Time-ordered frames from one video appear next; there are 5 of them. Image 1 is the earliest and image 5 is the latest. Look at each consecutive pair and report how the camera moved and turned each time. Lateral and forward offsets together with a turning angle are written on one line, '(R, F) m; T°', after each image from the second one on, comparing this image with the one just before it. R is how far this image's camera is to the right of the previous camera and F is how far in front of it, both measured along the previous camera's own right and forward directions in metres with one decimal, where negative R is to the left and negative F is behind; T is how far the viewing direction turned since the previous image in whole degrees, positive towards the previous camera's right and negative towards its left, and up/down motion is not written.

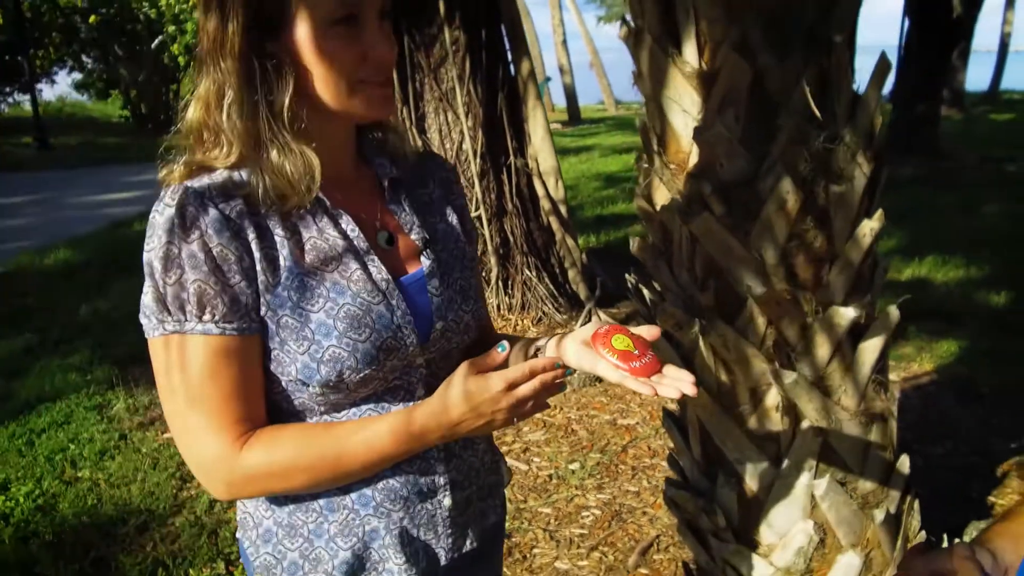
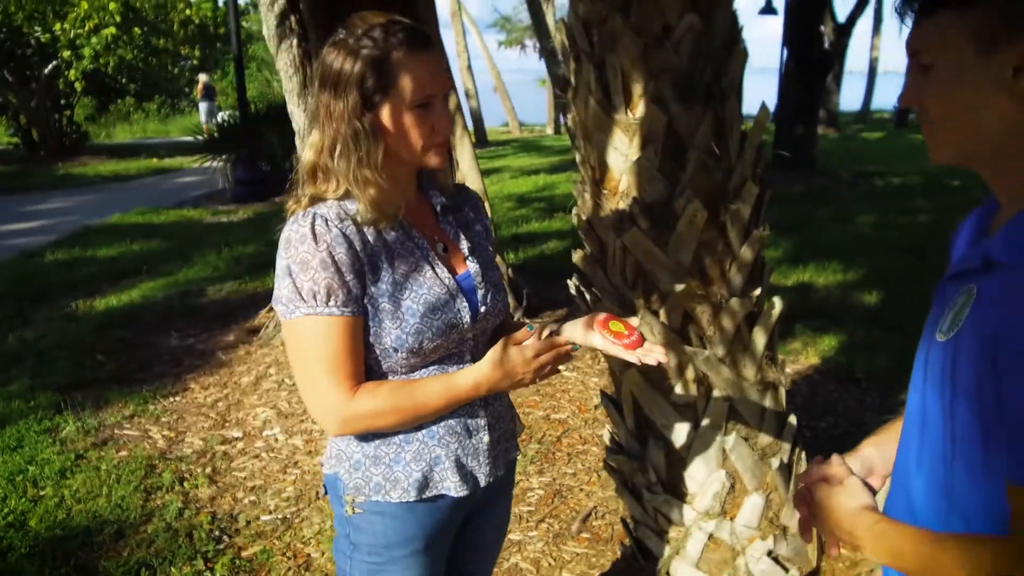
(-0.2, -0.5) m; +7°
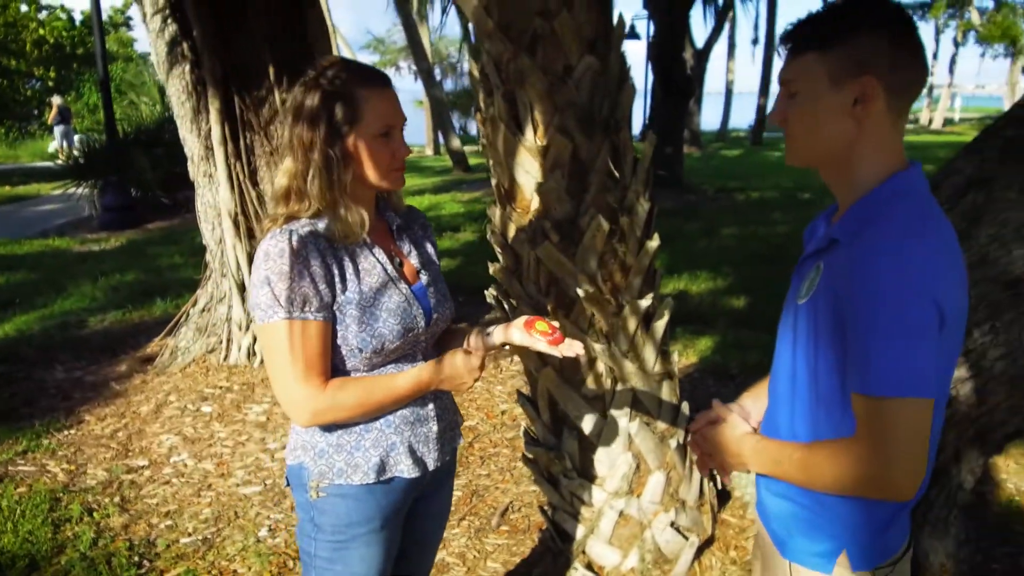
(-0.2, -0.3) m; +9°
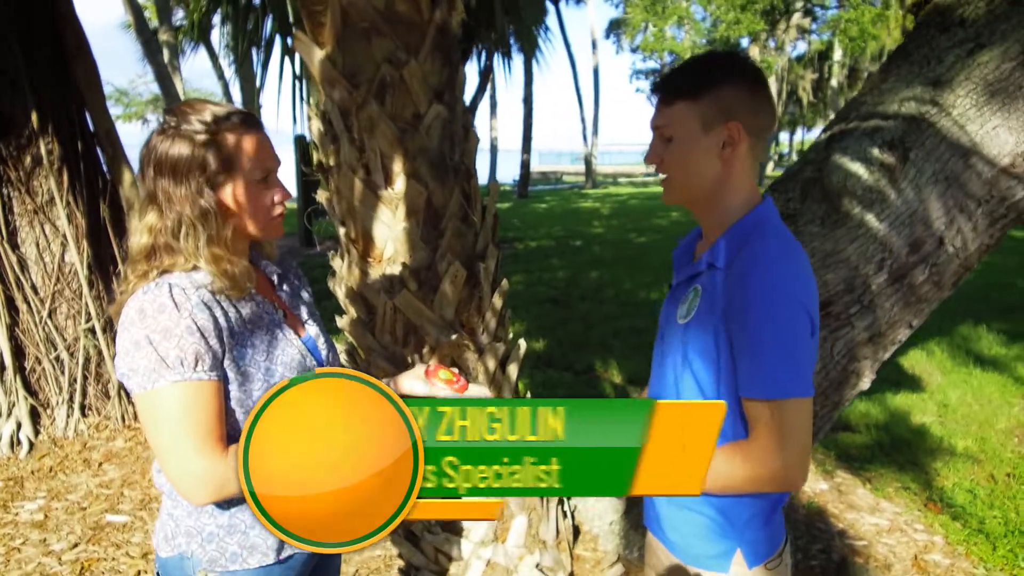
(-0.3, +0.1) m; +16°
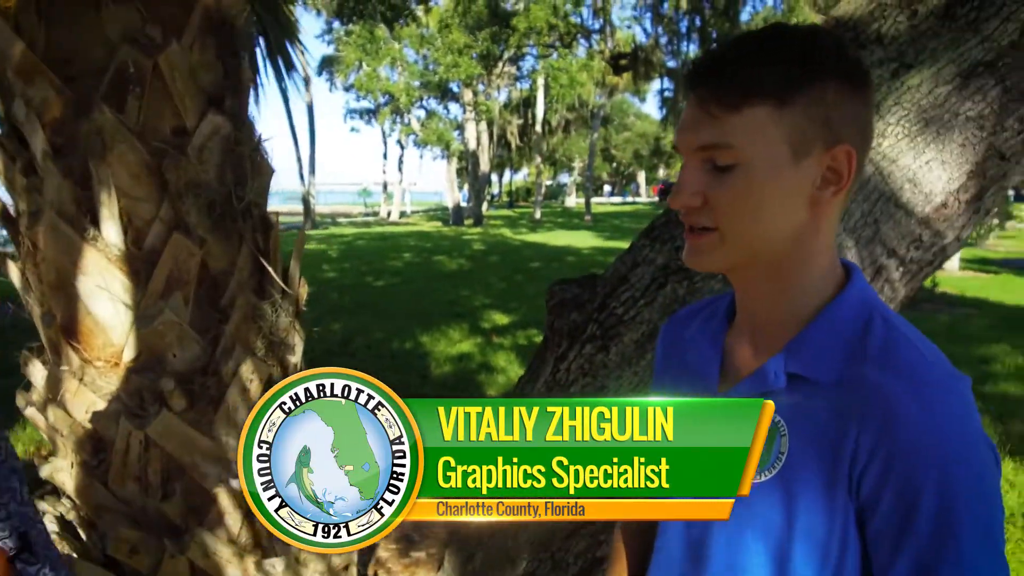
(-0.3, +0.9) m; +20°
